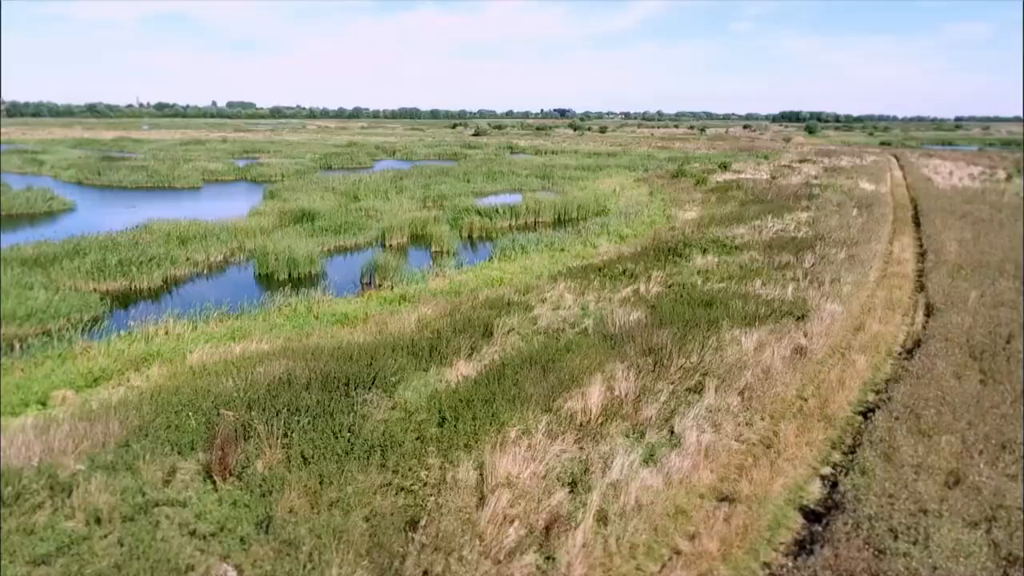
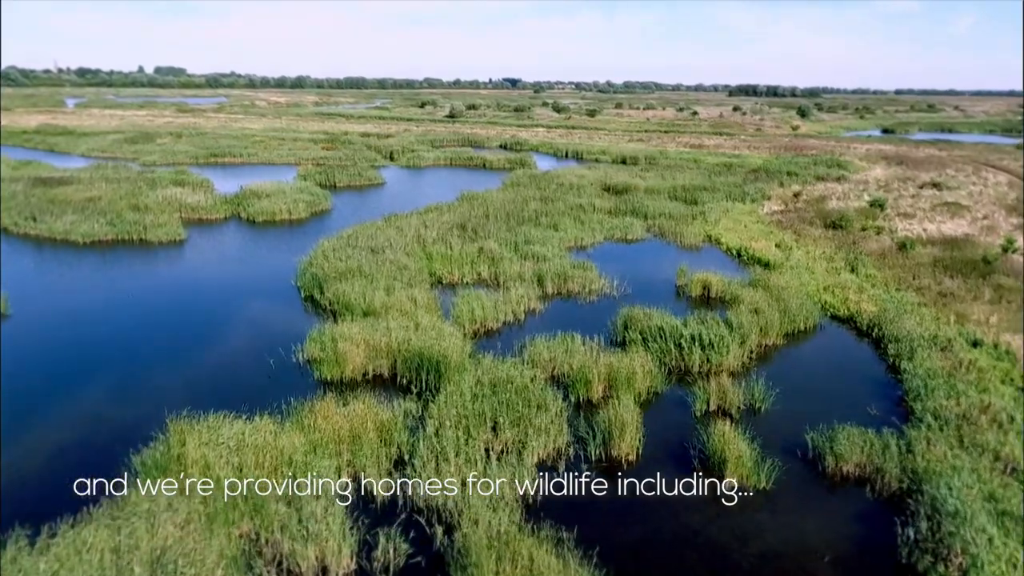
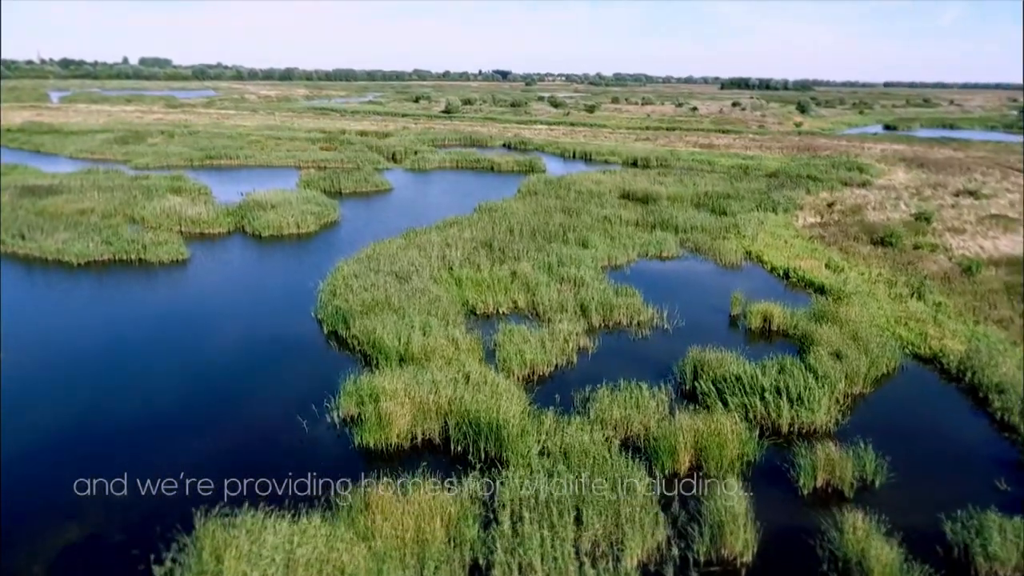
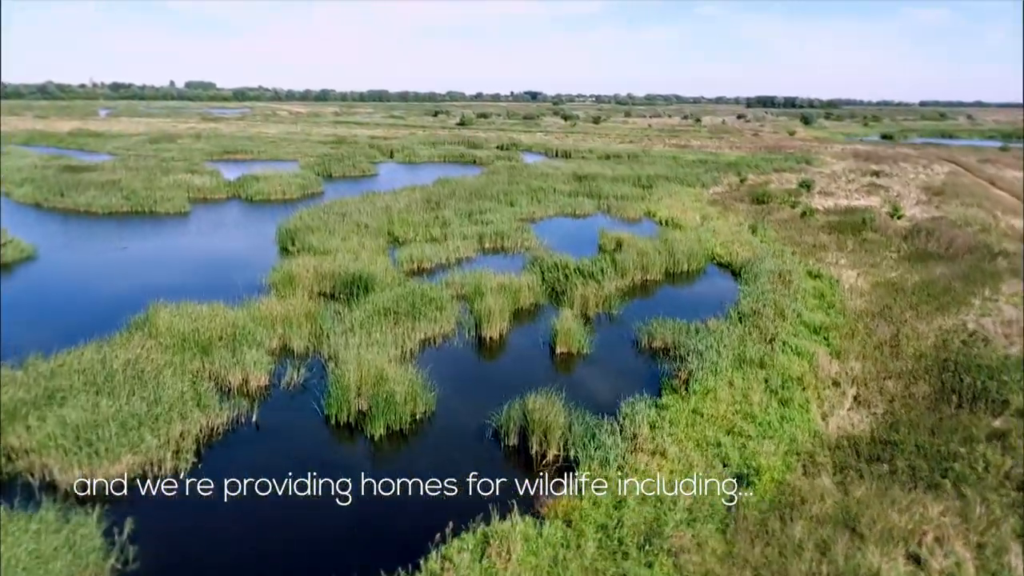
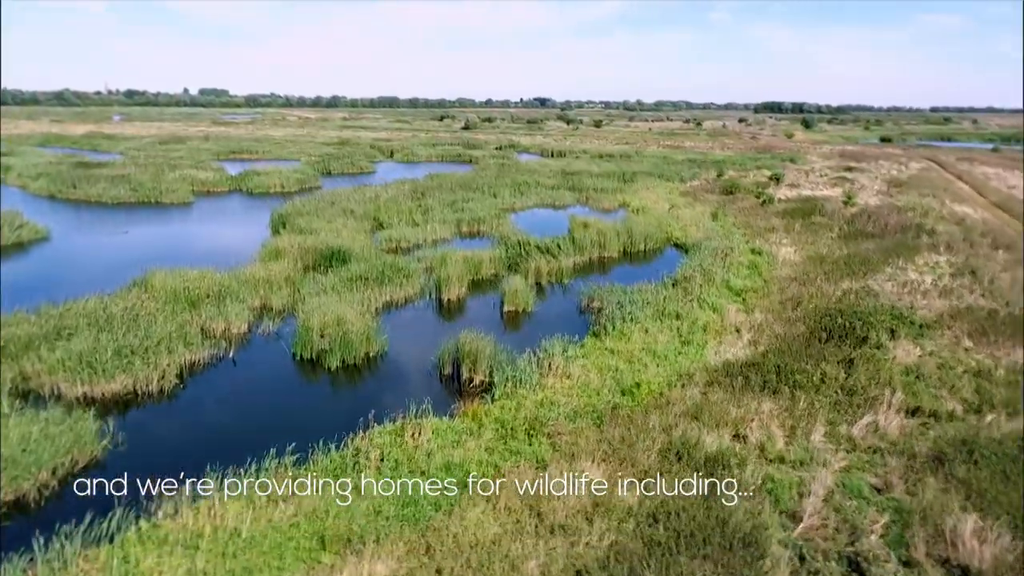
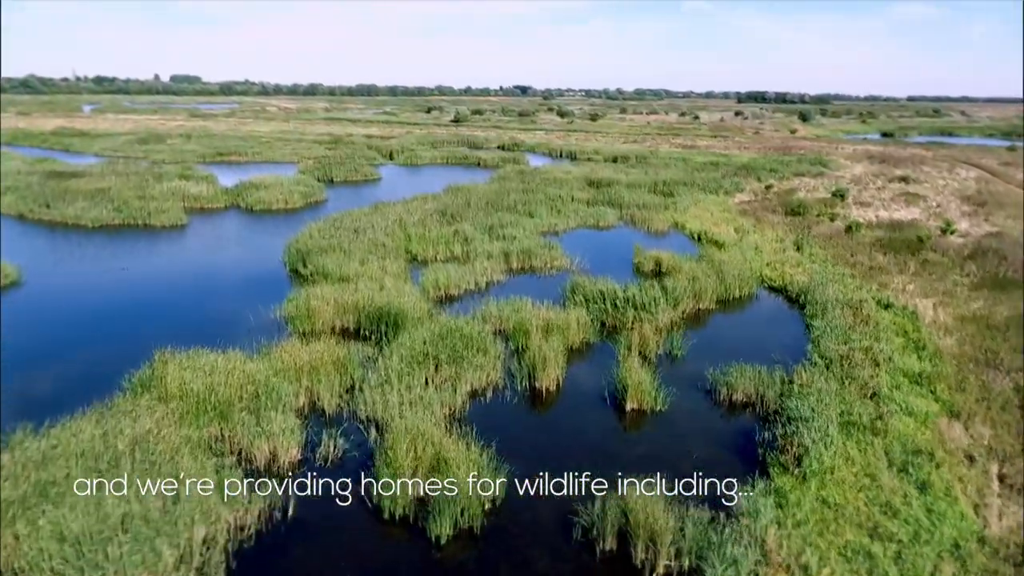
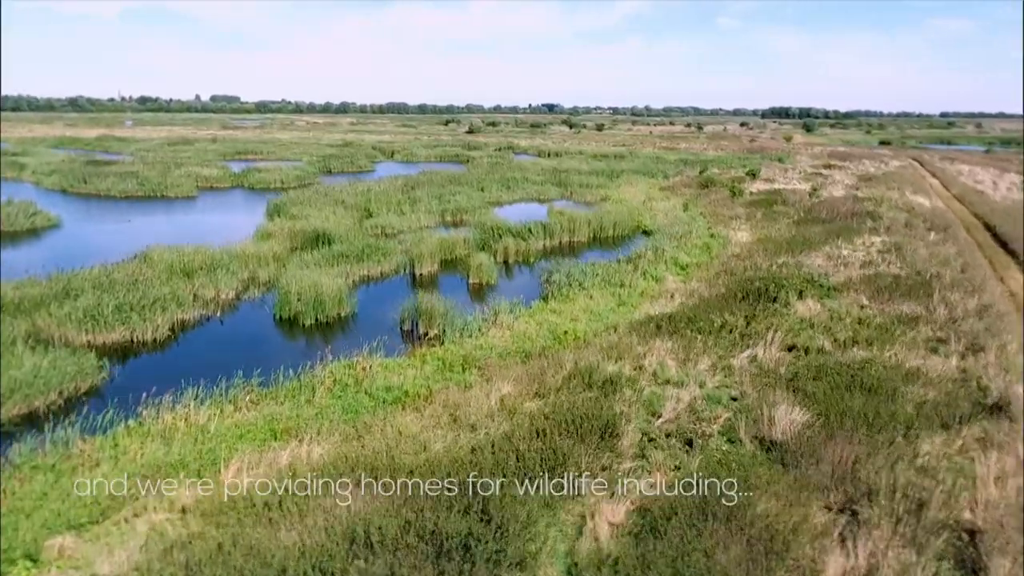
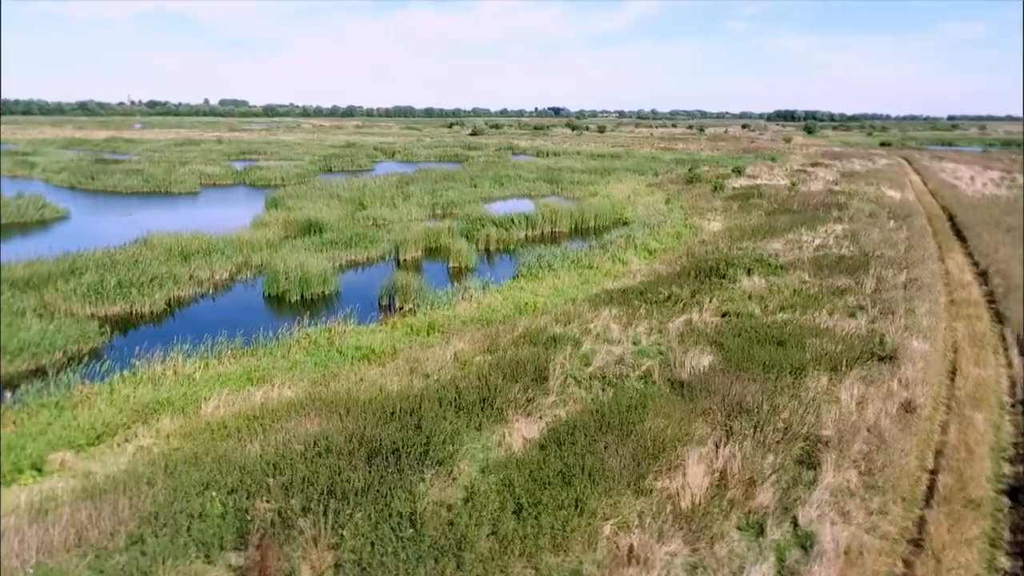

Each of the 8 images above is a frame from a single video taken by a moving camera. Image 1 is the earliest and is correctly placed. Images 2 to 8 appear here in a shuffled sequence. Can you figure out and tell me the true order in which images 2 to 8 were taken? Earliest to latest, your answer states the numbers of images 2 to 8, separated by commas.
8, 7, 5, 4, 6, 2, 3
